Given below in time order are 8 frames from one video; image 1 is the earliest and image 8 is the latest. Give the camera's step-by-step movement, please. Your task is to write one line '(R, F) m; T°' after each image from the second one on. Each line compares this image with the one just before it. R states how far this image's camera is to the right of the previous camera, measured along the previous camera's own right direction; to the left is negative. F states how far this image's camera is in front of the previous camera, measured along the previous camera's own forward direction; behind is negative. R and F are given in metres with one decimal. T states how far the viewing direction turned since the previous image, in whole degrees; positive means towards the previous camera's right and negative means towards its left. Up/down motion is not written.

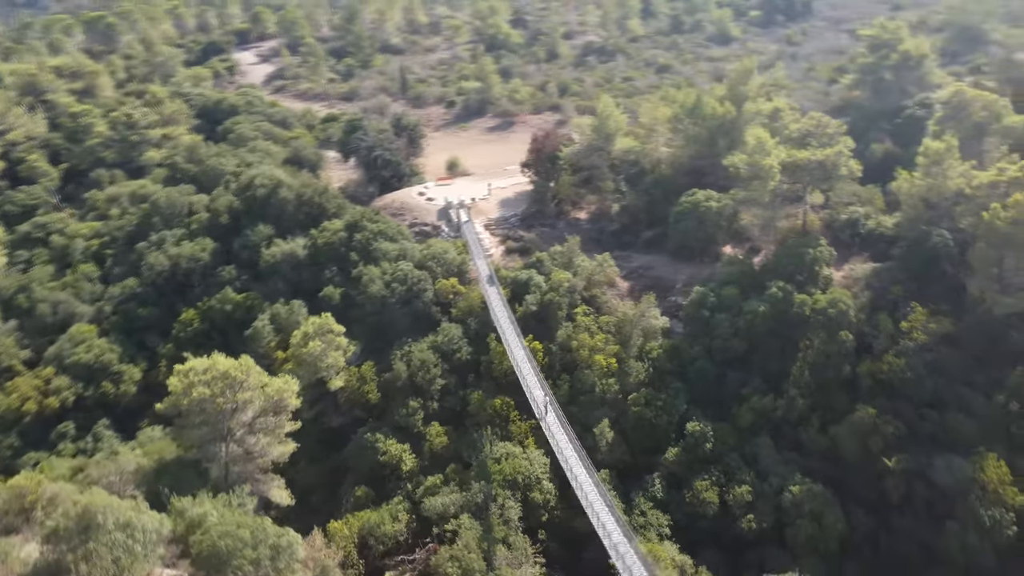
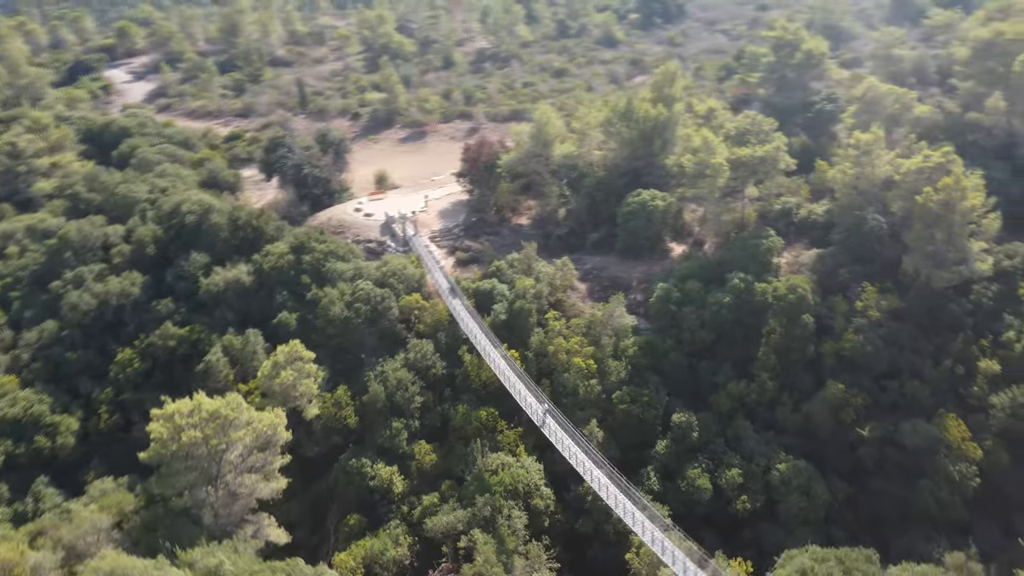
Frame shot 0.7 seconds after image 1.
(-4.0, +0.2) m; +9°
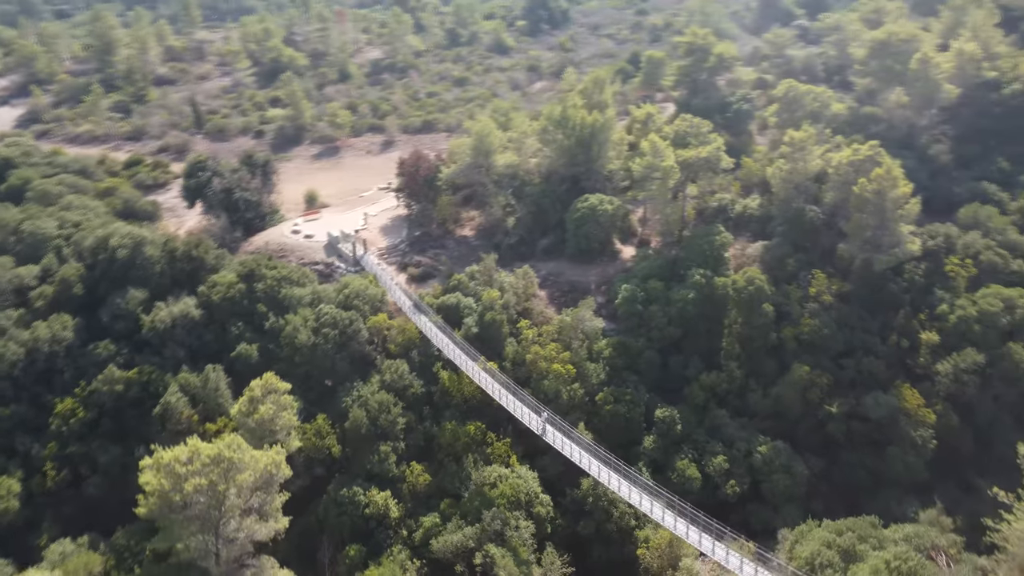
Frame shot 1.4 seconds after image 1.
(-4.0, +0.1) m; +9°
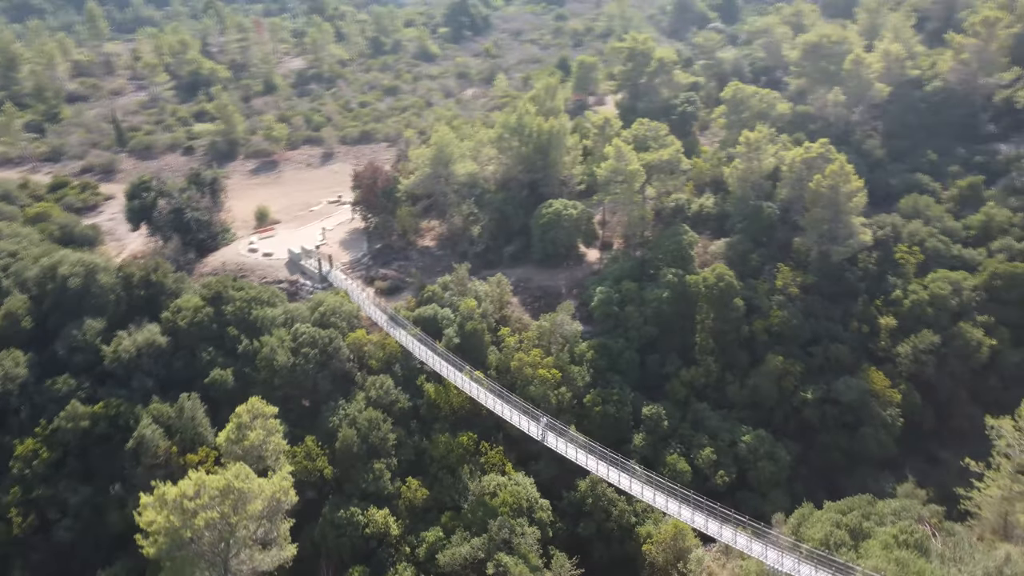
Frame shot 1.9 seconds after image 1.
(-2.9, 0.0) m; +6°
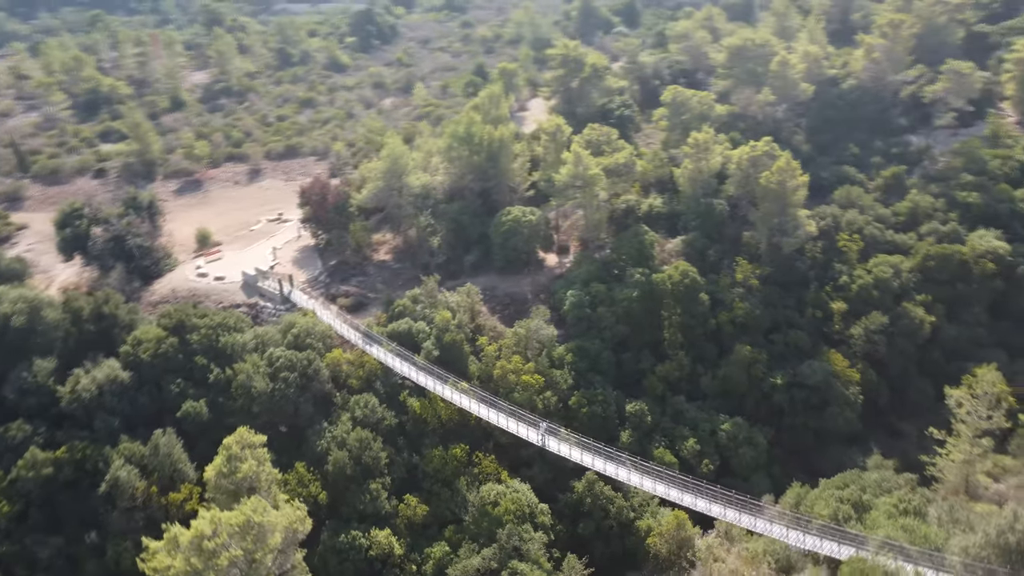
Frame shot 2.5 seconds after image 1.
(-3.5, 0.0) m; +8°
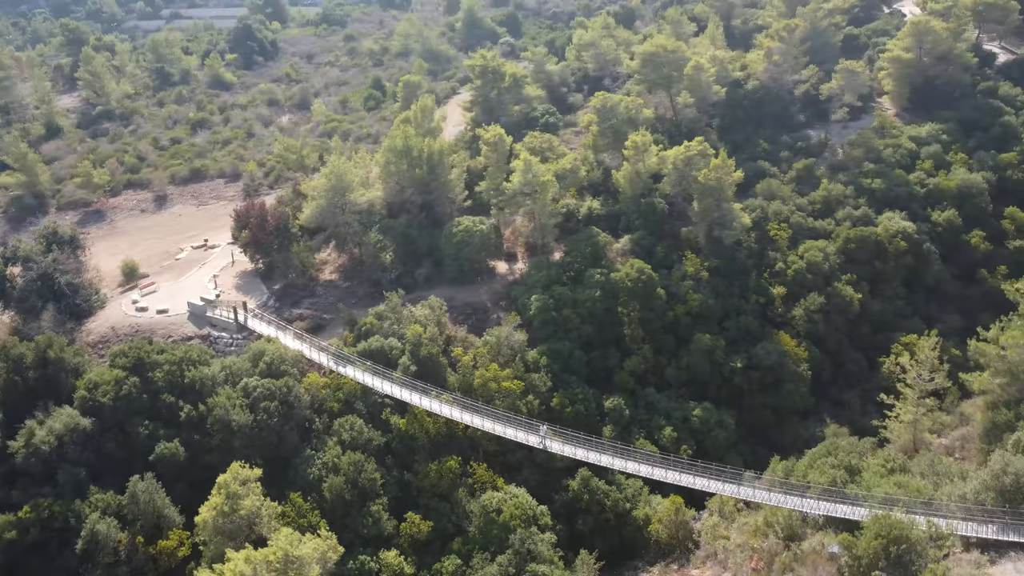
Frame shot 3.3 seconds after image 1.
(-4.4, 0.0) m; +10°
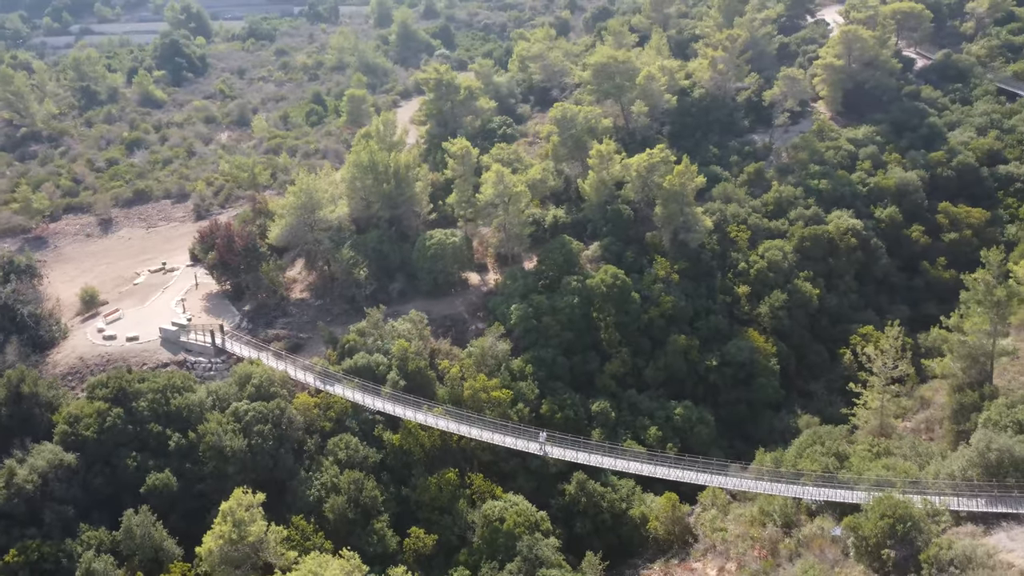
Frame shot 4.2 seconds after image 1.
(-2.6, -0.3) m; +6°
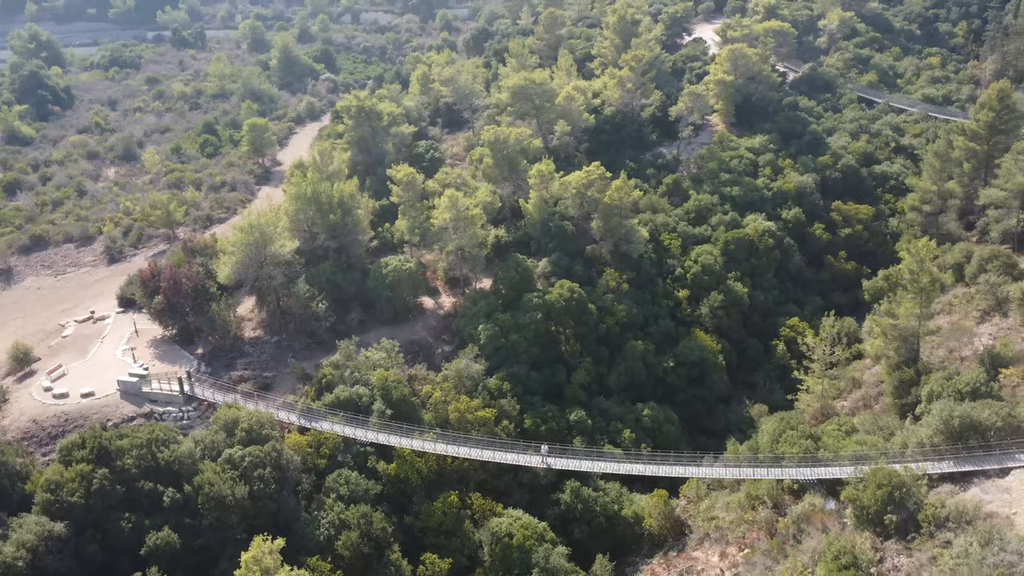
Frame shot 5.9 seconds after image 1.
(-5.0, -0.5) m; +10°
